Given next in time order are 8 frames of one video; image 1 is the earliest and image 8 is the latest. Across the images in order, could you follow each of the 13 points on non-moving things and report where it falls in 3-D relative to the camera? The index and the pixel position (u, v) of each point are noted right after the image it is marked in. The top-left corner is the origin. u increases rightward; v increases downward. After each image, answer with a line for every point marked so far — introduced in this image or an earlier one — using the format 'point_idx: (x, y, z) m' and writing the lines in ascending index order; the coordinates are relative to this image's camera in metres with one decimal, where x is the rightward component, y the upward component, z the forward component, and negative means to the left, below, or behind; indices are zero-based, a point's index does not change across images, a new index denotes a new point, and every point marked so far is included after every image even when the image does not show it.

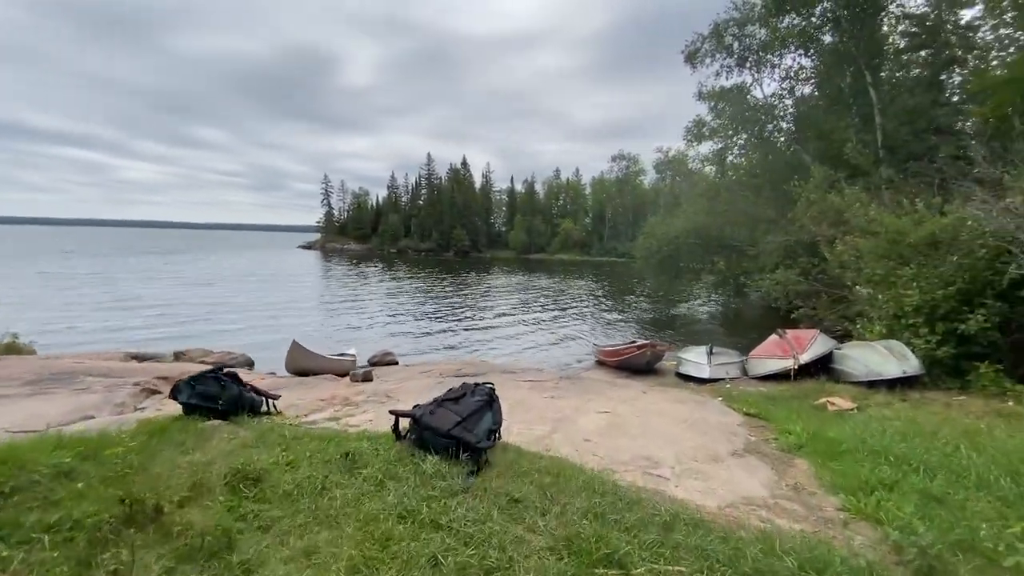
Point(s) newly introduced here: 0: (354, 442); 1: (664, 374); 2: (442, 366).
0: (-1.7, -1.6, +4.9) m
1: (+4.9, -2.8, +15.2) m
2: (-2.1, -2.3, +13.4) m
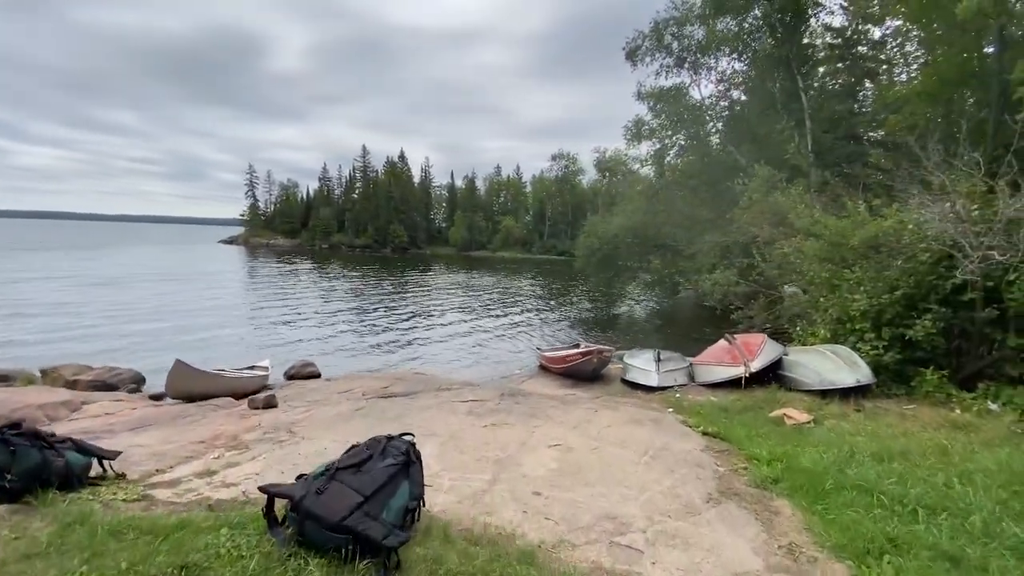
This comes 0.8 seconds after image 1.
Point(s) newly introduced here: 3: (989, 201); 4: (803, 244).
0: (-2.2, -1.8, +3.4) m
1: (+3.0, -2.8, +14.4) m
2: (-3.7, -2.4, +11.8) m
3: (+9.6, +1.8, +9.5) m
4: (+8.5, +1.3, +13.7) m
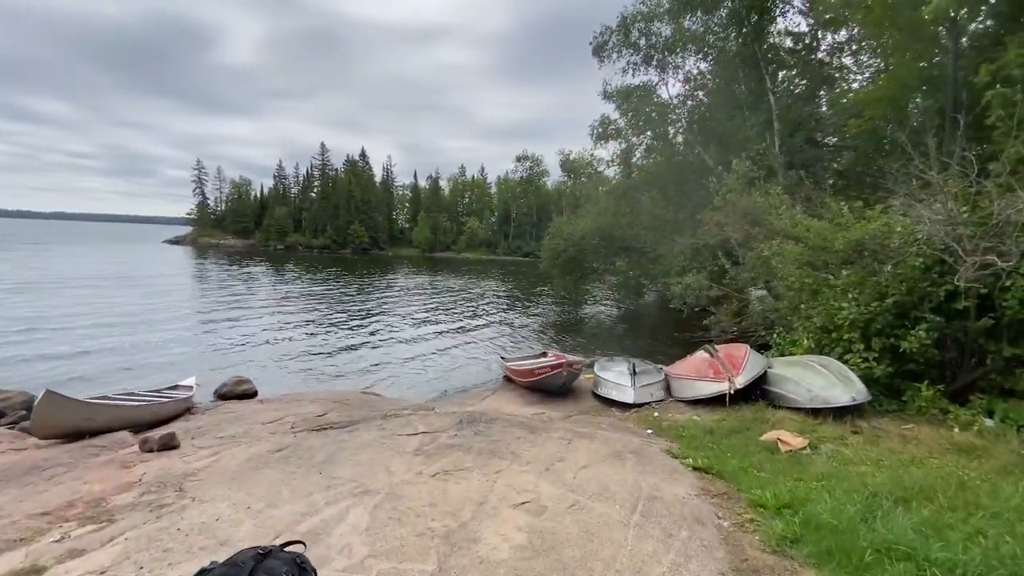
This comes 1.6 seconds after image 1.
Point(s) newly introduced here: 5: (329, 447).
0: (-2.5, -2.0, +1.9) m
1: (+1.9, -3.0, +13.2) m
2: (-4.5, -2.6, +10.1) m
3: (+8.9, +1.6, +8.8) m
4: (+7.4, +1.1, +12.9) m
5: (-2.7, -2.4, +7.0) m
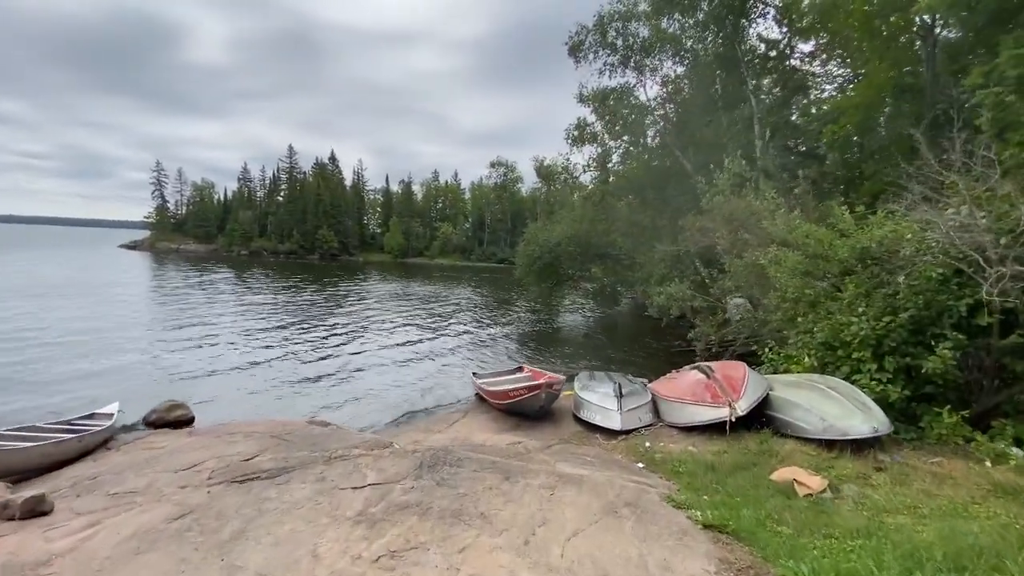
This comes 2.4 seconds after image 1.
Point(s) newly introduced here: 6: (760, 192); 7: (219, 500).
0: (-2.6, -2.1, +0.4) m
1: (+1.2, -3.3, +11.9) m
2: (-5.1, -2.8, +8.5) m
3: (+8.4, +1.4, +7.9) m
4: (+6.7, +0.8, +12.0) m
5: (-3.1, -2.6, +5.5) m
6: (+8.0, +3.1, +15.1) m
7: (-3.7, -2.7, +6.0) m
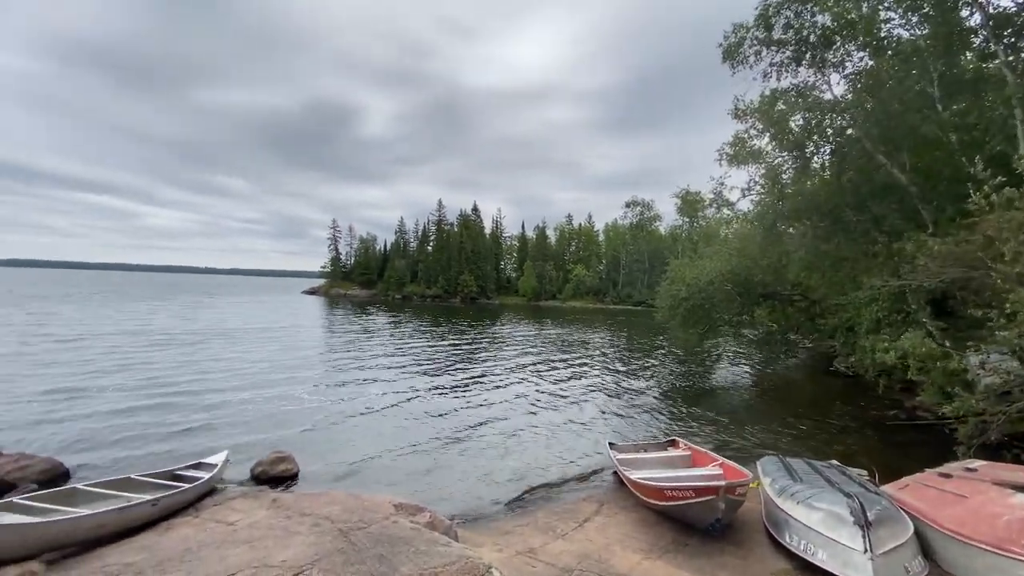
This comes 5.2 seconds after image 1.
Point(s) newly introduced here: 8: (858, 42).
0: (-2.9, -2.0, -2.0) m
1: (+3.9, -4.2, +7.9) m
2: (-3.1, -3.4, +6.4) m
3: (+9.7, +1.0, +2.5) m
4: (+9.3, 0.0, +6.8) m
5: (-2.0, -2.9, +3.0) m
6: (+11.4, +2.0, +9.6) m
7: (-2.5, -3.1, +3.6) m
8: (+14.8, +10.6, +20.0) m
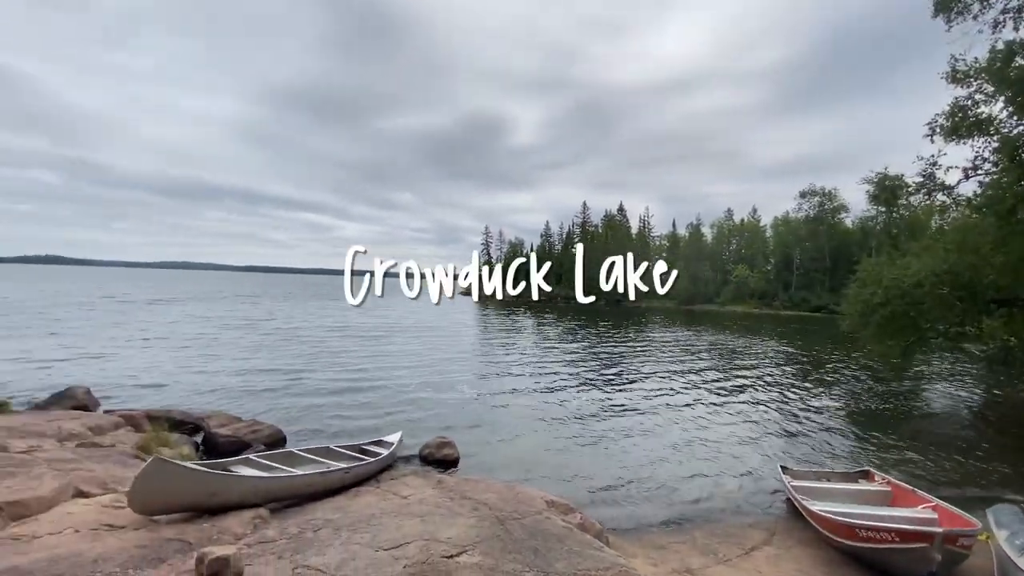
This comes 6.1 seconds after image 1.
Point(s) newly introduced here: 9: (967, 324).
0: (-3.3, -1.9, -1.1) m
1: (+6.2, -4.2, +6.2) m
2: (-0.9, -3.4, +6.9) m
3: (+10.2, +1.0, -0.6) m
4: (+11.0, 0.0, +3.6) m
5: (-0.9, -2.9, +3.4) m
6: (+13.9, +2.0, +5.7) m
7: (-1.2, -3.0, +4.1) m
8: (+20.3, +10.5, +14.6) m
9: (+18.4, -1.4, +18.9) m
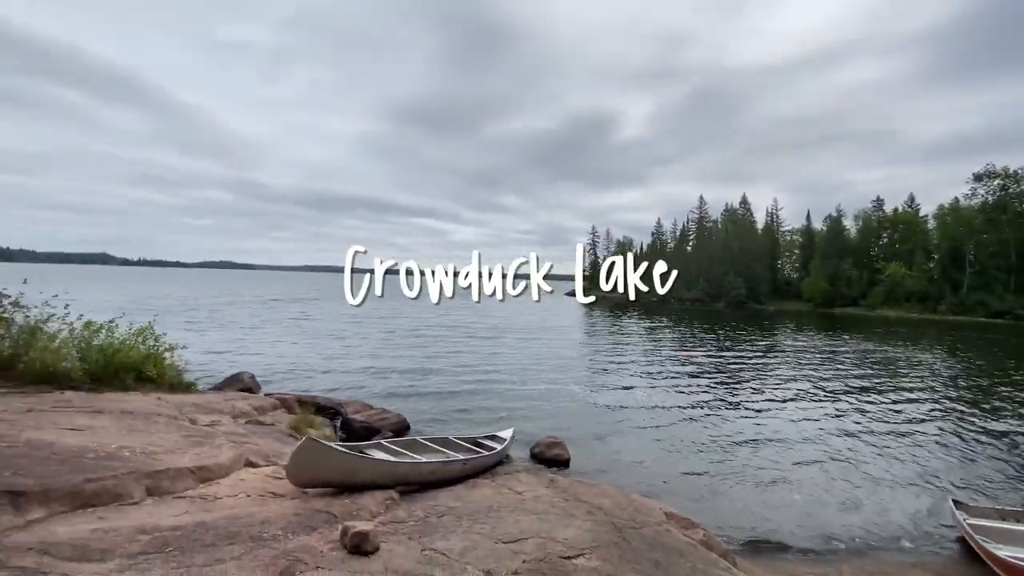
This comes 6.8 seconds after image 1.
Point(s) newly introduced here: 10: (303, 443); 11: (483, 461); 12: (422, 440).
0: (-3.3, -1.9, -0.5) m
1: (+7.6, -4.2, +4.6) m
2: (+0.8, -3.4, +6.9) m
3: (+9.9, +1.0, -2.9) m
4: (+11.7, 0.0, +1.0) m
5: (0.0, -2.9, +3.4) m
6: (+15.0, +2.0, +2.4) m
7: (-0.1, -3.0, +4.2) m
8: (+23.2, +10.4, +9.7) m
9: (+22.3, -1.4, +14.3) m
10: (-3.1, -2.3, +7.0) m
11: (-0.6, -3.5, +9.3) m
12: (-1.9, -3.2, +9.9) m
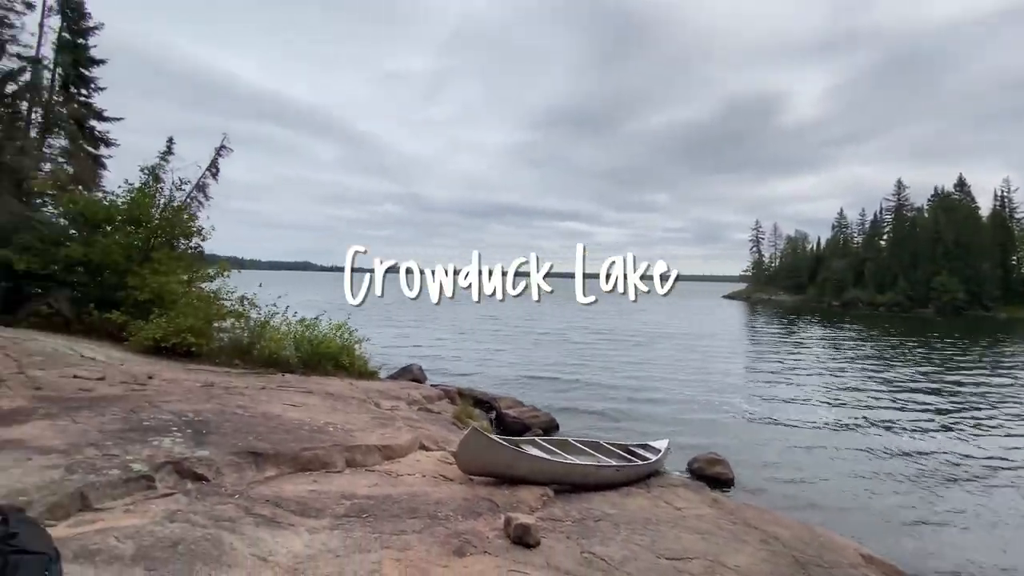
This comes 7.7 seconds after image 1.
0: (-3.1, -1.9, +0.4) m
1: (+8.8, -4.2, +2.2) m
2: (+3.0, -3.4, +6.3) m
3: (+8.9, +1.0, -5.7) m
4: (+11.7, 0.0, -2.5) m
5: (+1.2, -2.9, +3.2) m
6: (+15.3, +2.0, -2.1) m
7: (+1.4, -3.0, +4.0) m
8: (+25.3, +10.4, +2.6) m
9: (+25.7, -1.5, +7.1) m
10: (-0.7, -2.3, +7.5) m
11: (+2.4, -3.5, +9.0) m
12: (+1.3, -3.2, +9.9) m
